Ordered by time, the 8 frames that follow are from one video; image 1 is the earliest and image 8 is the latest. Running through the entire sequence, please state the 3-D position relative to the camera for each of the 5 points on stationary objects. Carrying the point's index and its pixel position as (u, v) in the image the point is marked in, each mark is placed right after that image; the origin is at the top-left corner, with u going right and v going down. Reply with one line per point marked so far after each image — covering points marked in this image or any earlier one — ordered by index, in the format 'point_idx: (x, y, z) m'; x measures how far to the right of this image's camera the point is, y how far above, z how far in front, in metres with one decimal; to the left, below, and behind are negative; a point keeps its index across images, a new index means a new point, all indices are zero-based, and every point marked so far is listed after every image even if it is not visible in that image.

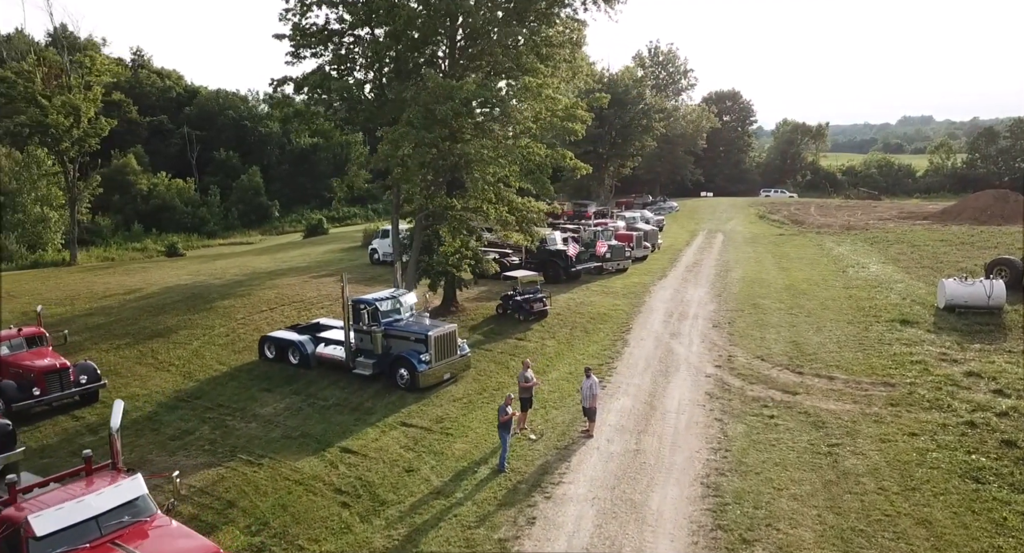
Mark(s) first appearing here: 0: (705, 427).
0: (+3.9, -3.1, +13.7) m
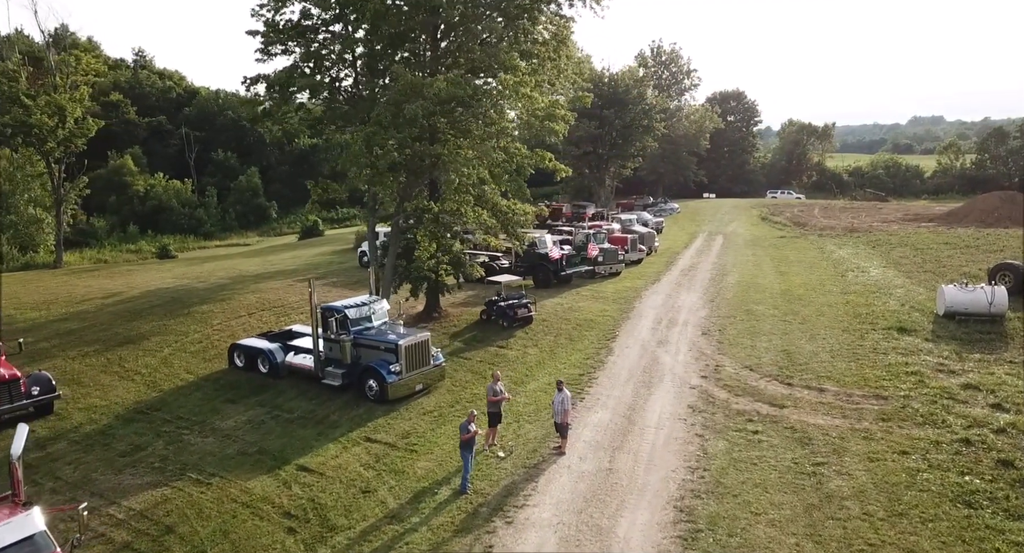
0: (+3.4, -3.3, +13.0) m
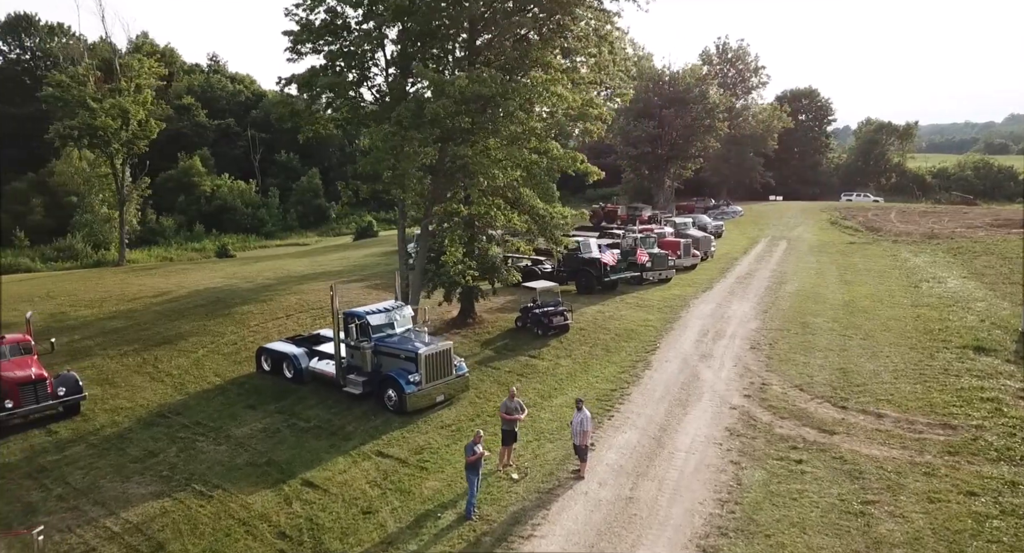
0: (+3.7, -3.5, +11.9) m
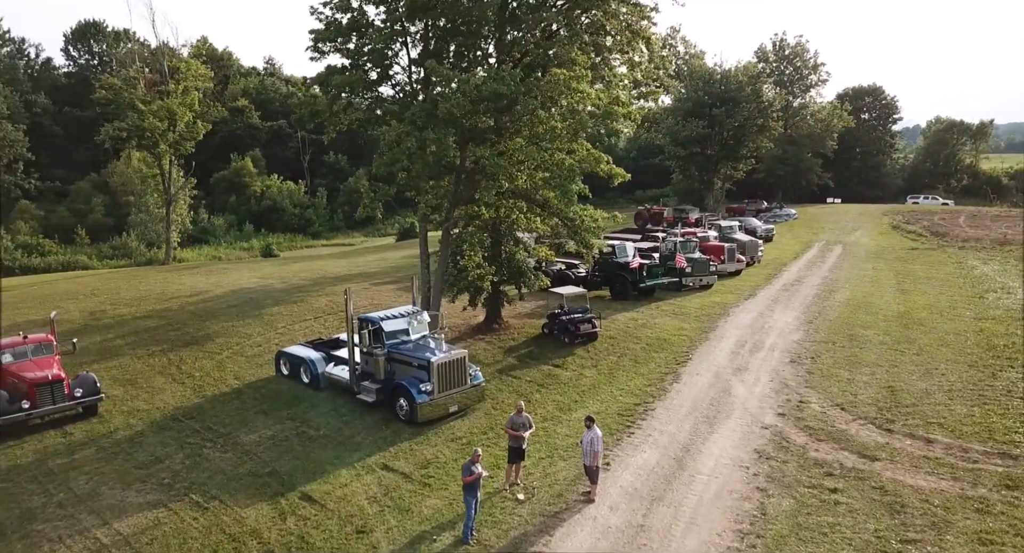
0: (+3.8, -3.7, +11.1) m
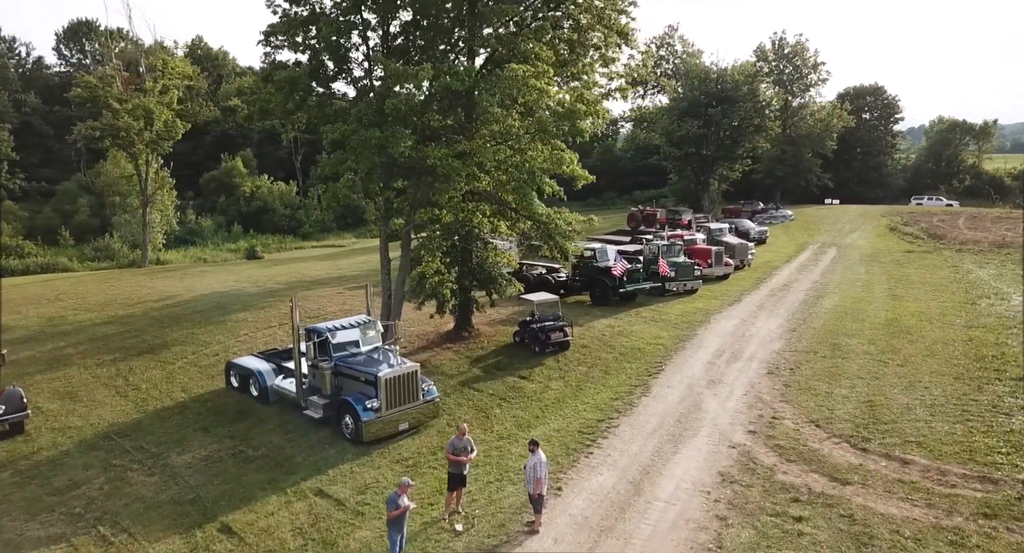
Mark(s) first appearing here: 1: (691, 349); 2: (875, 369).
0: (+2.8, -3.9, +10.3) m
1: (+5.2, -2.1, +19.2) m
2: (+9.6, -2.4, +17.6) m
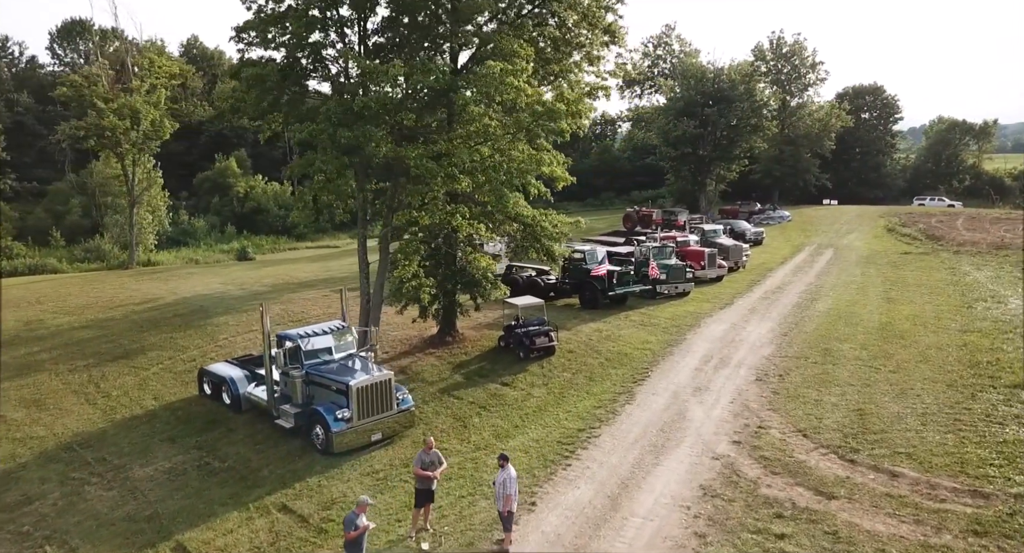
0: (+2.4, -4.0, +9.9) m
1: (+4.7, -2.2, +18.8) m
2: (+9.1, -2.5, +17.1) m
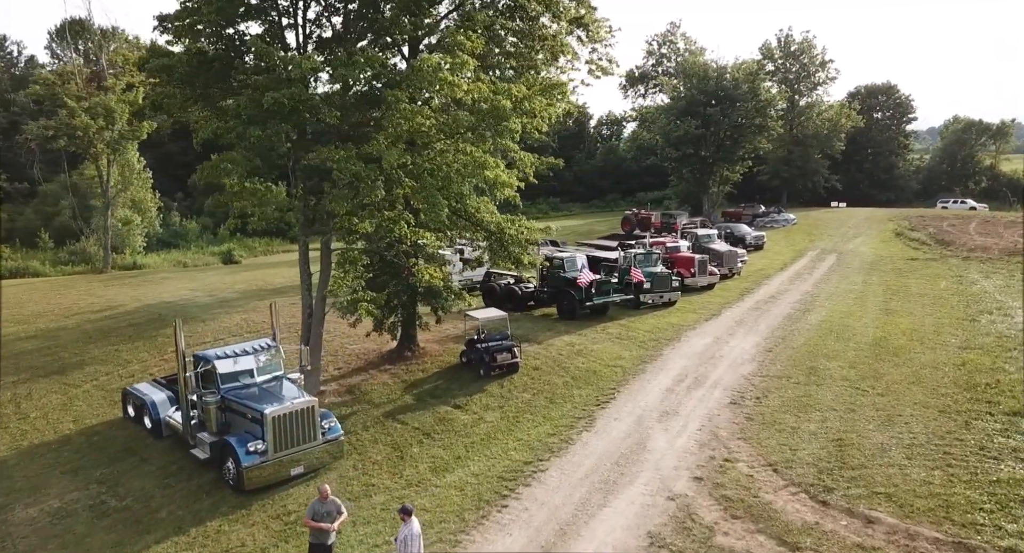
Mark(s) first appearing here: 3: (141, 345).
0: (+1.2, -4.3, +8.6) m
1: (+3.7, -2.5, +17.5) m
2: (+8.1, -2.9, +15.7) m
3: (-10.9, -2.0, +19.4) m
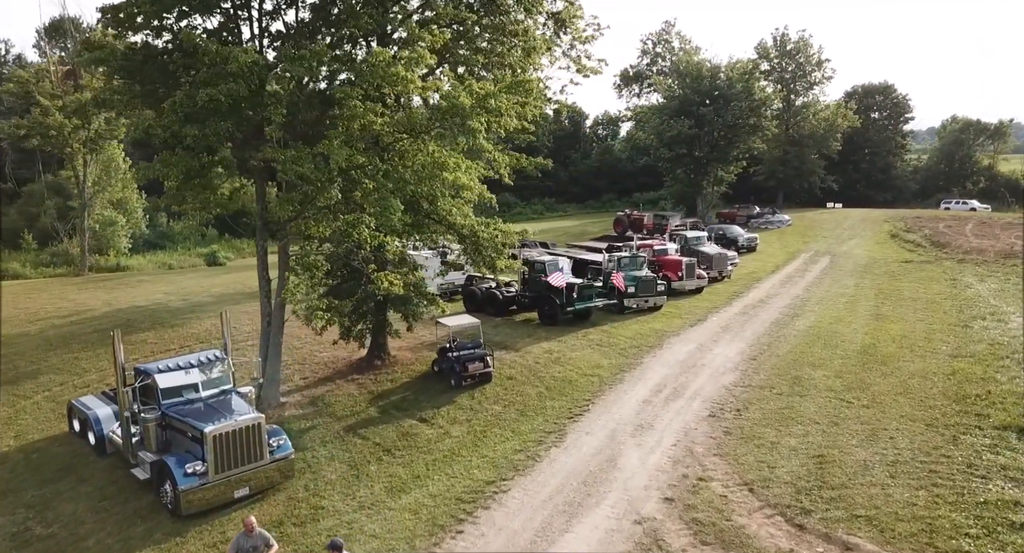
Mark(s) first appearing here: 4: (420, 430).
0: (+0.5, -4.5, +7.9) m
1: (+3.0, -2.7, +16.8) m
2: (+7.4, -3.0, +15.1) m
3: (-11.6, -2.2, +18.7) m
4: (-2.0, -3.2, +14.1) m
